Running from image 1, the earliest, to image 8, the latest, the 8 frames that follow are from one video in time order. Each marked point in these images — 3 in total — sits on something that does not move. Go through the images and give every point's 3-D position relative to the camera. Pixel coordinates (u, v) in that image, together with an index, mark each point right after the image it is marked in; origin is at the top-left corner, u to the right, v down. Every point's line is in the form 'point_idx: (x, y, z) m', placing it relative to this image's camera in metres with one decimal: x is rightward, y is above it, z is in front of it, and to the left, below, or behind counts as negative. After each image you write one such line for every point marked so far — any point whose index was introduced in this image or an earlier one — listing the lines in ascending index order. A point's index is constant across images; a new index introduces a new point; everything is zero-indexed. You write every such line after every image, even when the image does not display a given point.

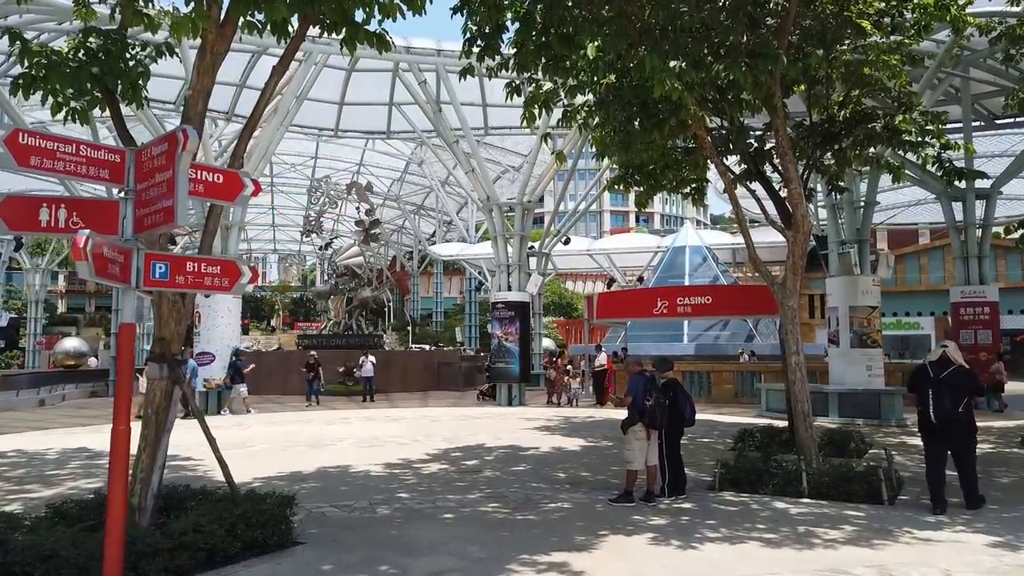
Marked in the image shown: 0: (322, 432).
0: (-3.7, -2.8, +14.9) m
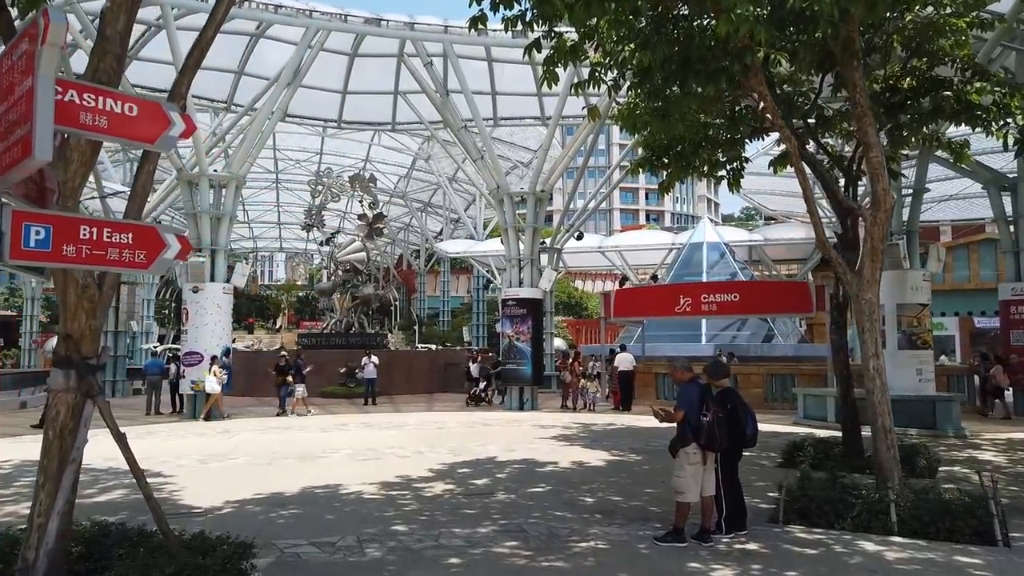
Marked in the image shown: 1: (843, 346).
0: (-3.5, -2.7, +13.4) m
1: (+4.8, -0.8, +11.1) m
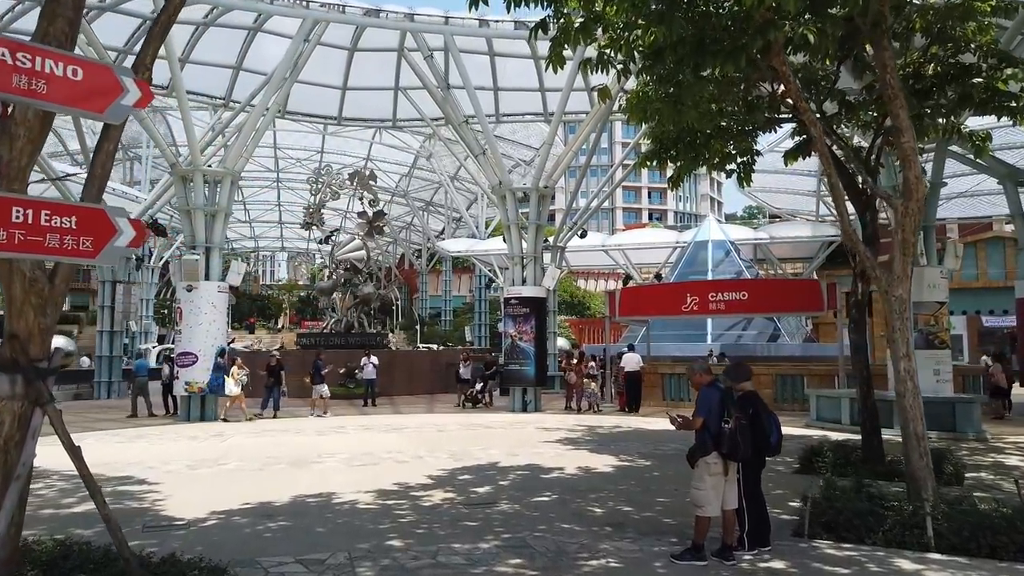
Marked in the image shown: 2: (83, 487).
0: (-3.4, -2.7, +12.9) m
1: (+4.9, -0.8, +10.6) m
2: (-5.1, -2.4, +9.1) m
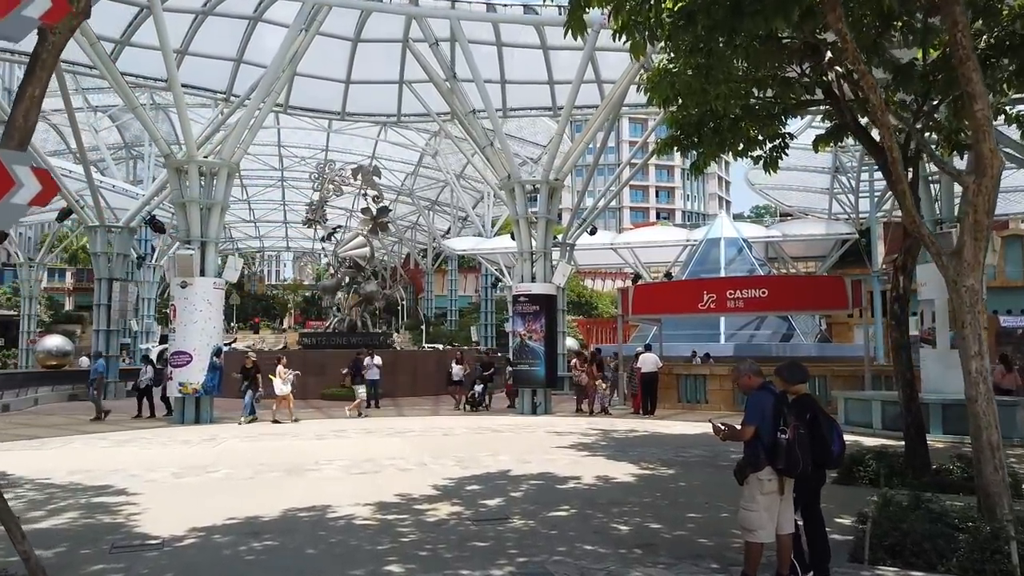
0: (-3.2, -2.6, +12.1) m
1: (+5.0, -0.7, +9.7) m
2: (-5.0, -2.3, +8.3) m
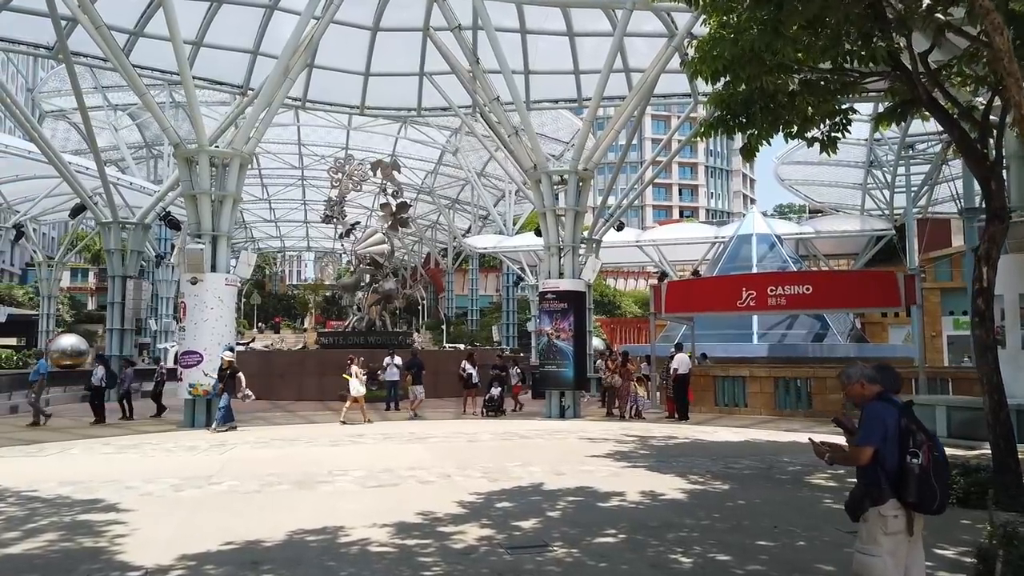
0: (-2.8, -2.5, +11.1) m
1: (+5.4, -0.6, +8.6) m
2: (-4.6, -2.2, +7.5) m
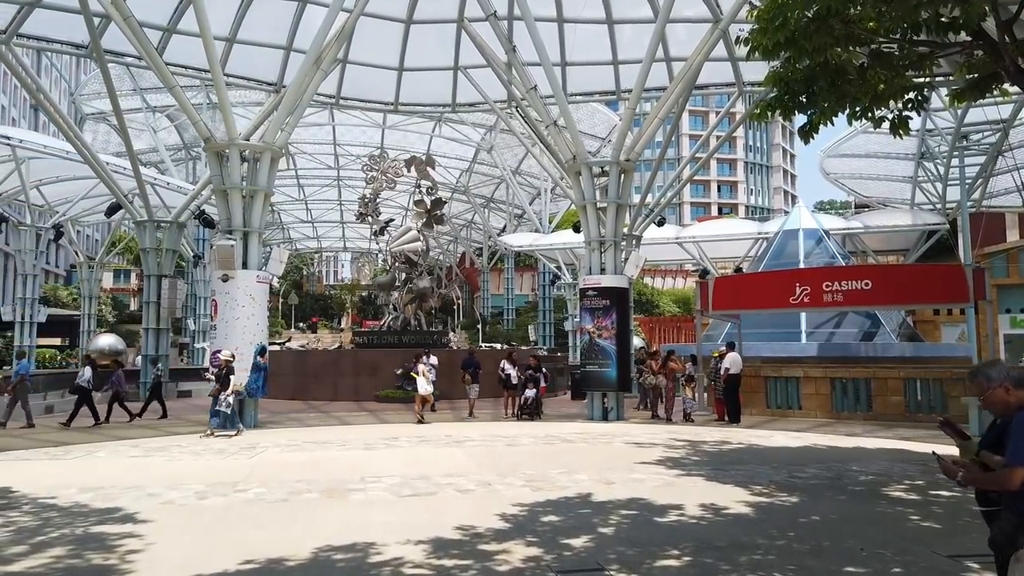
0: (-2.2, -2.4, +10.5) m
1: (+5.9, -0.5, +7.6) m
2: (-4.2, -2.2, +6.9) m
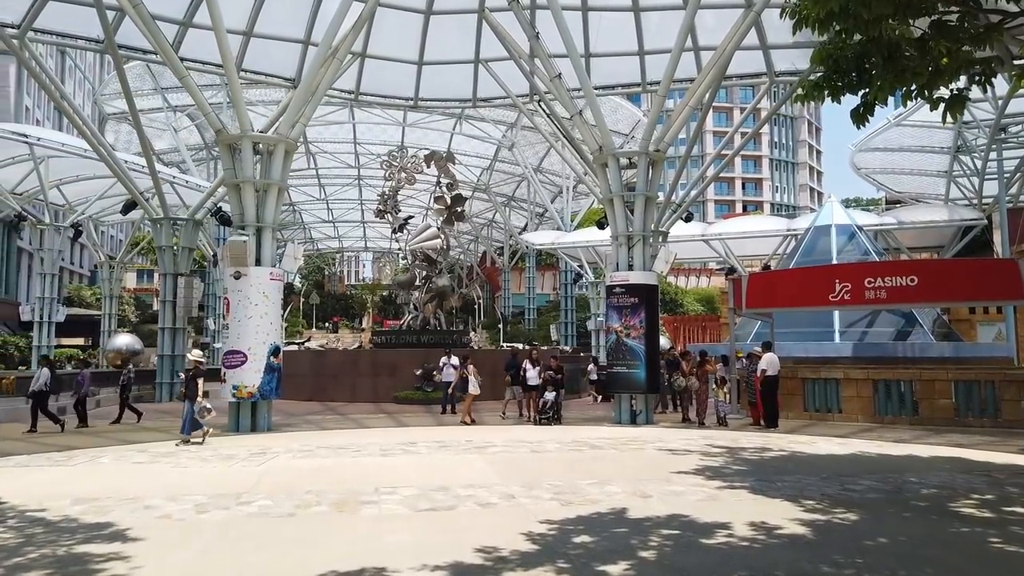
0: (-1.9, -2.4, +9.9) m
1: (+6.1, -0.5, +6.7) m
2: (-4.0, -2.1, +6.3) m
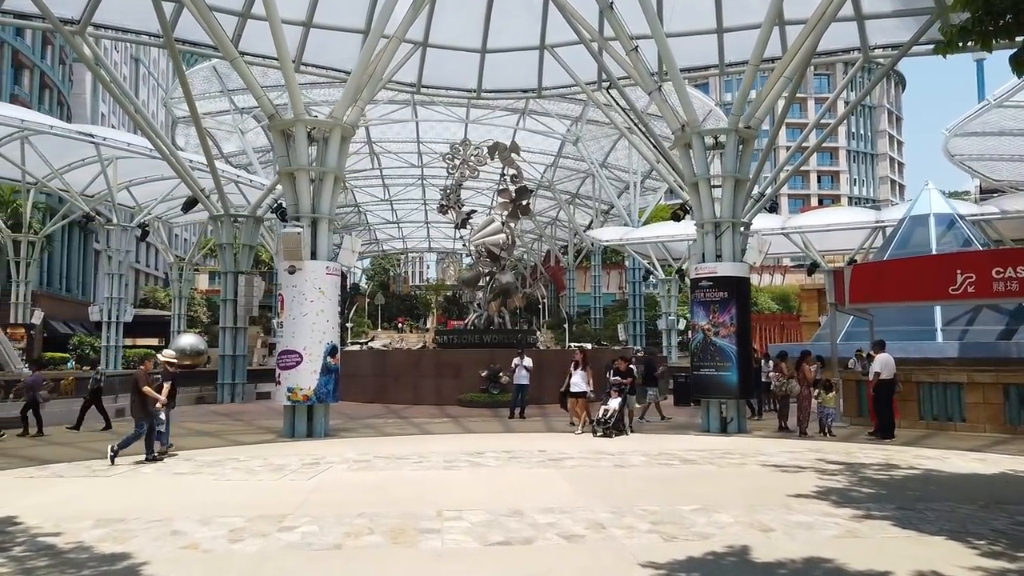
0: (-0.9, -2.3, +8.6) m
1: (+6.7, -0.3, +4.8) m
2: (-3.3, -2.0, +5.2) m
